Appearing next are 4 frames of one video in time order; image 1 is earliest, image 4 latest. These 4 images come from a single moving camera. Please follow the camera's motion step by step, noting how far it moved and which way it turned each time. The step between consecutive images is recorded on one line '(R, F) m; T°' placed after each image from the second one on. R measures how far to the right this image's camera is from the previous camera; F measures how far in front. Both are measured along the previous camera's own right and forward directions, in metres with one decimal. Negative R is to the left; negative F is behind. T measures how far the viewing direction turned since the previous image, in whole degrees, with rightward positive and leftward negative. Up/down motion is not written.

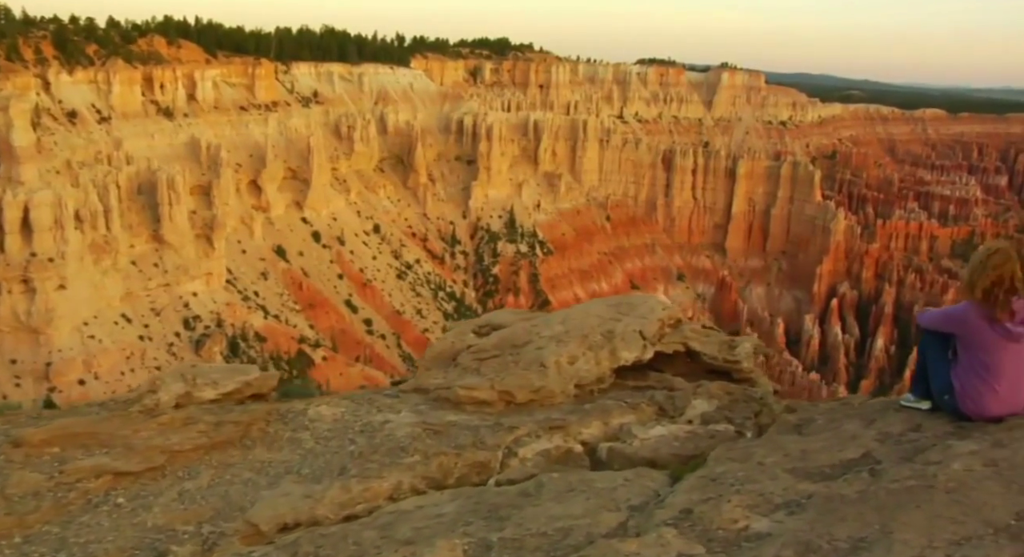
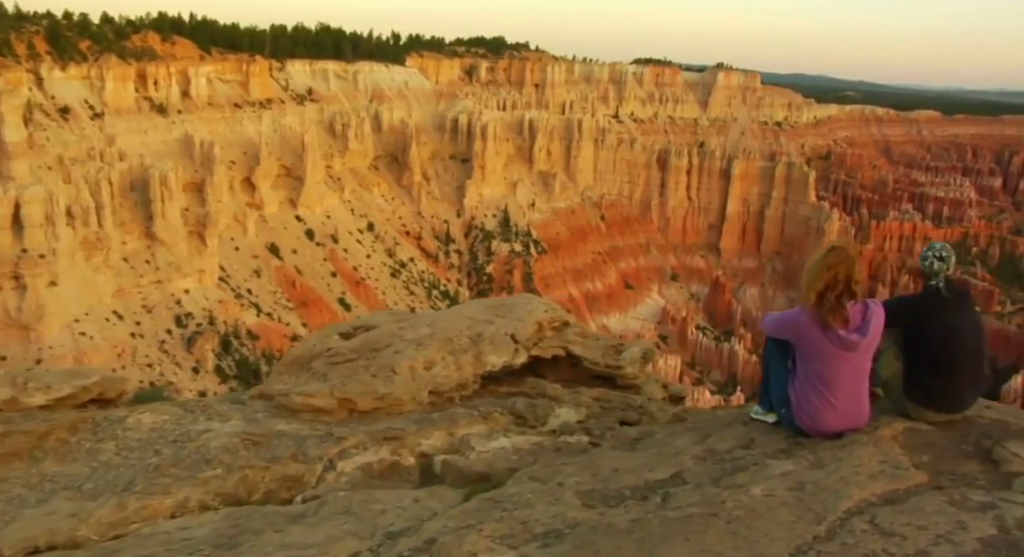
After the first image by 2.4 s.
(+1.3, +0.5) m; 0°
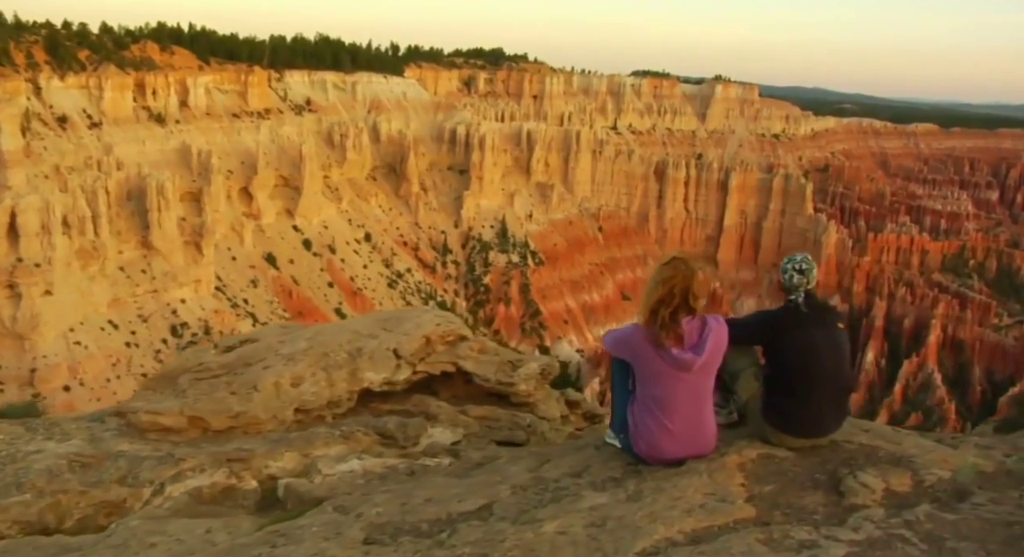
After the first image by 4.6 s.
(+1.1, +0.4) m; 0°
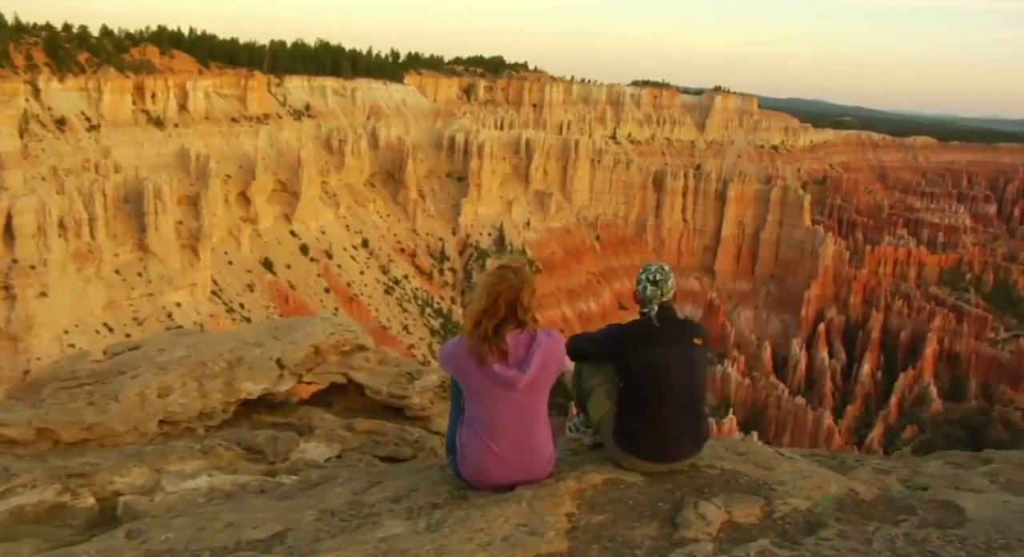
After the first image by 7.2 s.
(+1.0, +0.3) m; 0°
